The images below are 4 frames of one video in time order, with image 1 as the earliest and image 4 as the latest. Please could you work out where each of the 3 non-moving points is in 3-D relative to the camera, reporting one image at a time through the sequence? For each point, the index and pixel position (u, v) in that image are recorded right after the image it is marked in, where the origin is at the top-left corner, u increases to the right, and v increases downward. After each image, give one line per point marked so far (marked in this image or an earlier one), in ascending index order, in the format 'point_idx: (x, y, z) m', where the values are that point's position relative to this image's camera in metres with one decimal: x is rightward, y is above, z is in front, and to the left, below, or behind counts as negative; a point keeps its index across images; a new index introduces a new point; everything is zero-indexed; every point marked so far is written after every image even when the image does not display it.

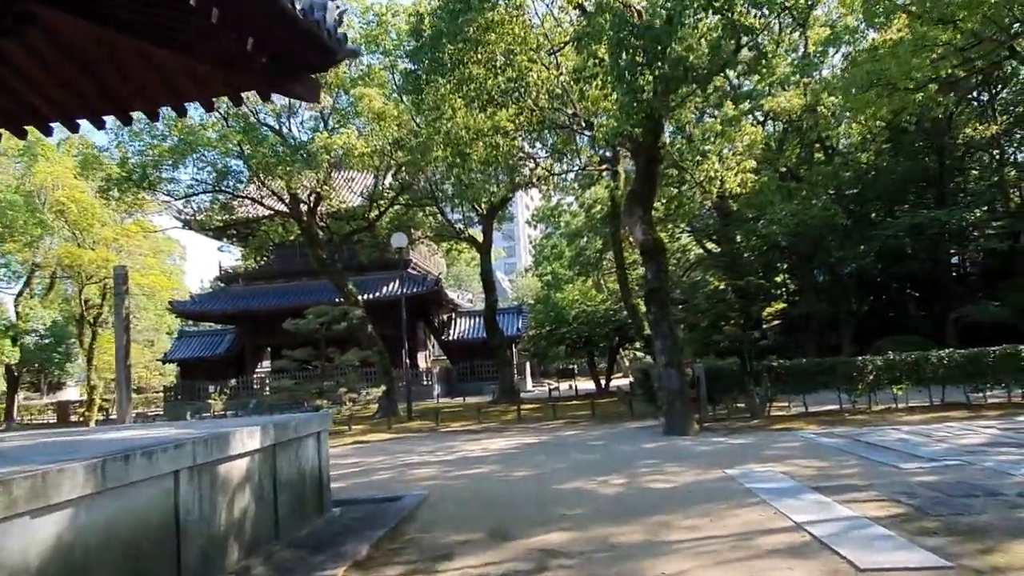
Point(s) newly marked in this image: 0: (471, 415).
0: (-1.1, -3.3, +19.6) m
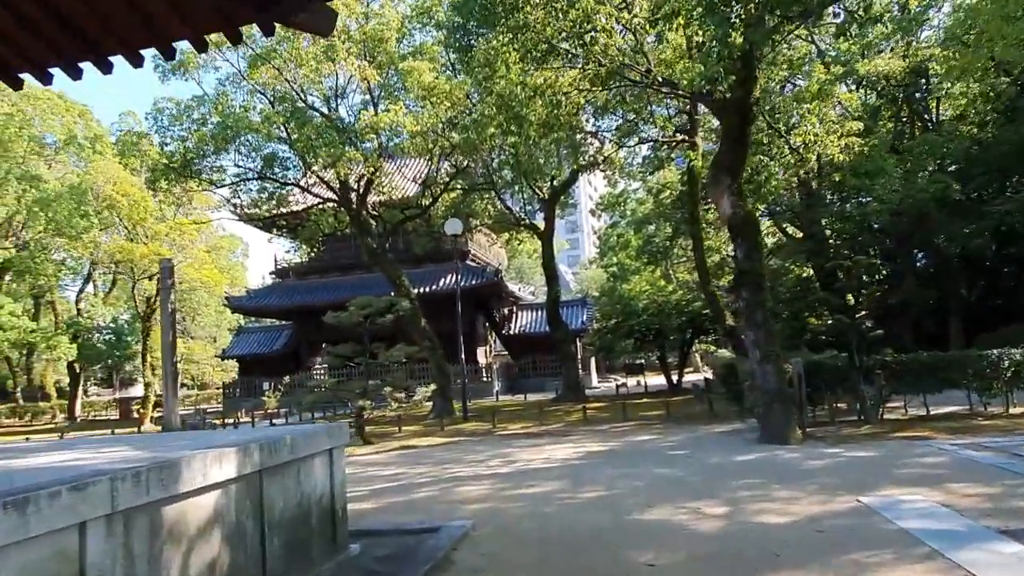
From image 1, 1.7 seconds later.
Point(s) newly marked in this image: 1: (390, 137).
0: (+0.5, -3.0, +18.0) m
1: (-3.1, +3.9, +19.7) m
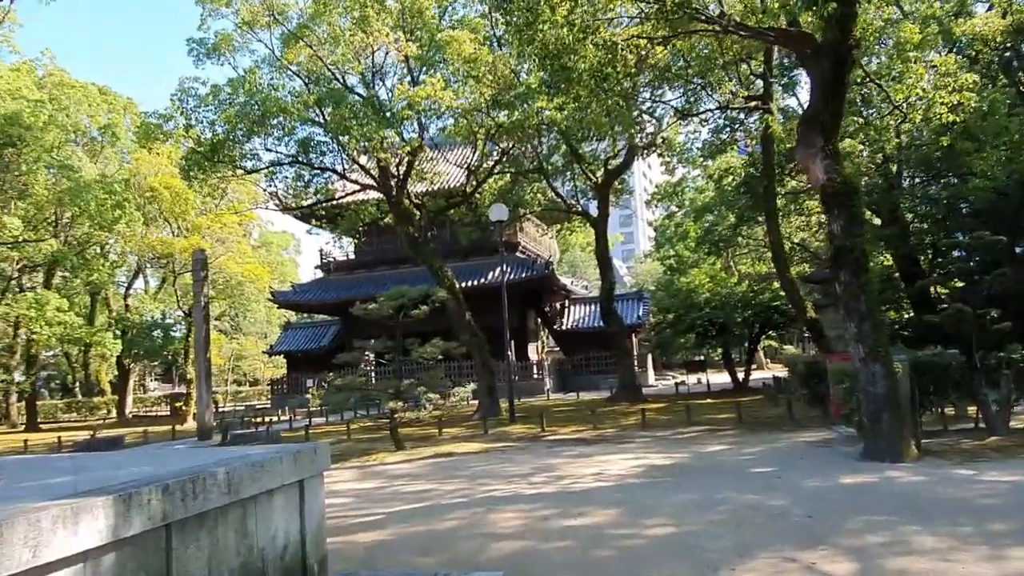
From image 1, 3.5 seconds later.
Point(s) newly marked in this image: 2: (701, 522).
0: (+1.6, -2.8, +16.4) m
1: (-2.0, +4.1, +18.3) m
2: (+1.4, -1.8, +5.8) m
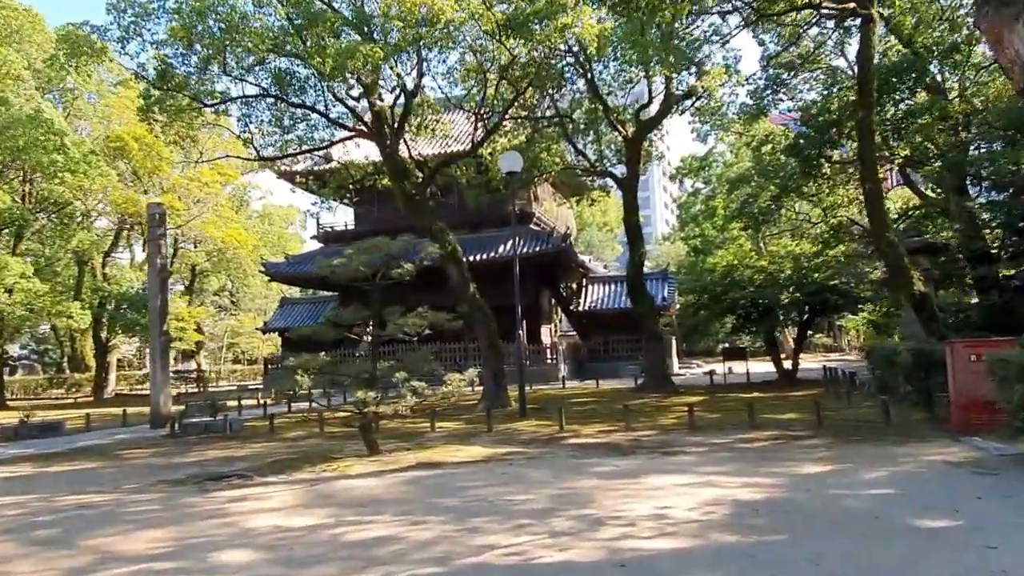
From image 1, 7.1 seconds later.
0: (+1.7, -2.2, +13.3) m
1: (-1.6, +4.8, +15.2) m
2: (+1.5, -1.4, +2.7) m
